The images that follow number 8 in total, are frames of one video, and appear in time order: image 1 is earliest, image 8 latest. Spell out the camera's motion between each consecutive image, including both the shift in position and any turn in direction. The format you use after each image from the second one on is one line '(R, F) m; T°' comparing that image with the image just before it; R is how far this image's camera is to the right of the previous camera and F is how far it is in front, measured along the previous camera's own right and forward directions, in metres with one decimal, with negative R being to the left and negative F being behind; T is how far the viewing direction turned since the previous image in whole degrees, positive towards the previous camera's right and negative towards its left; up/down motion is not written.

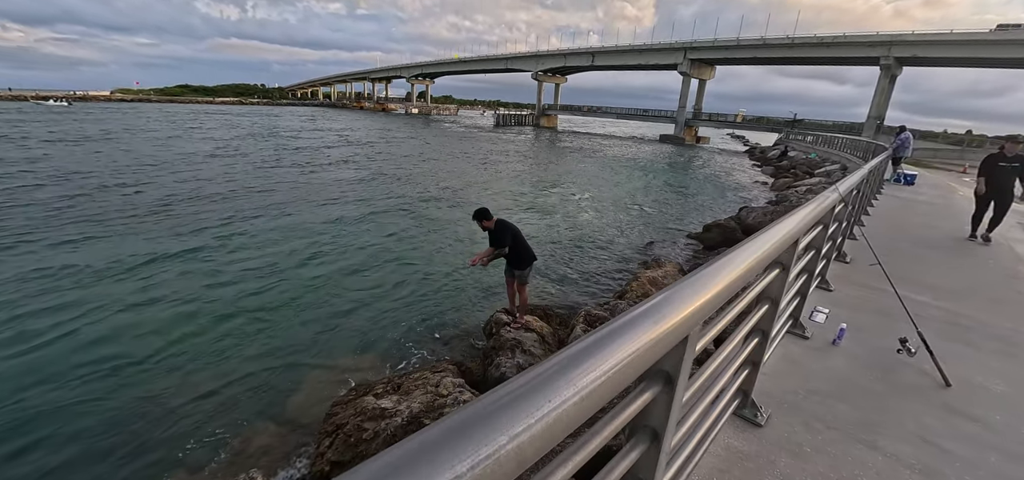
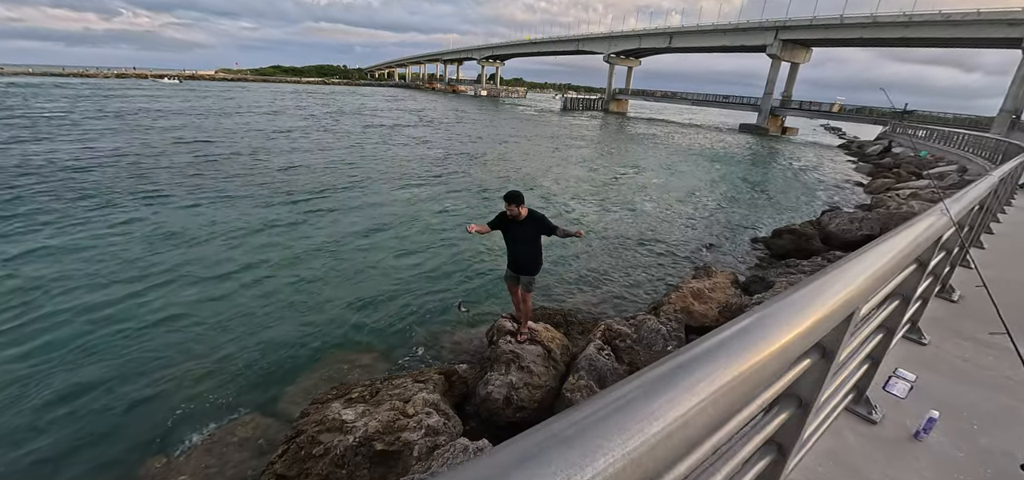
(+0.7, +0.9) m; -8°
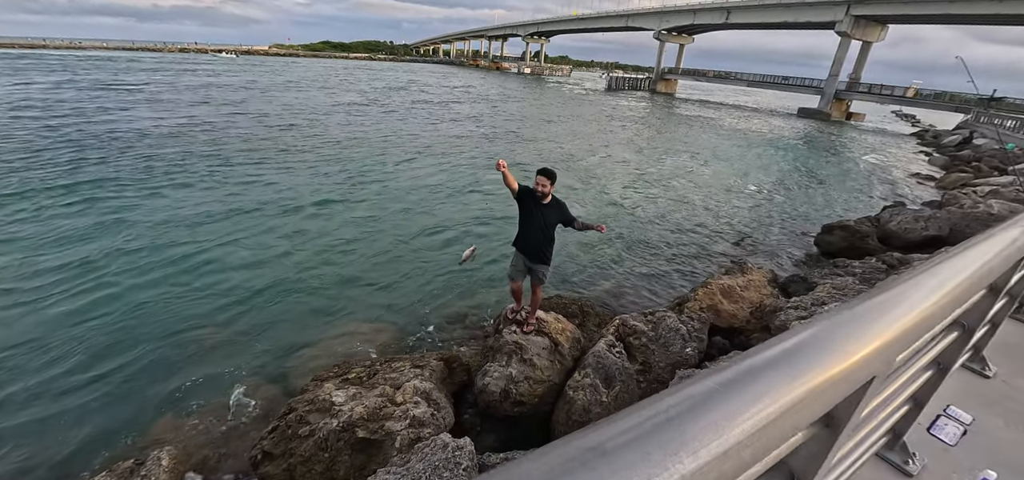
(+0.4, +0.4) m; -5°
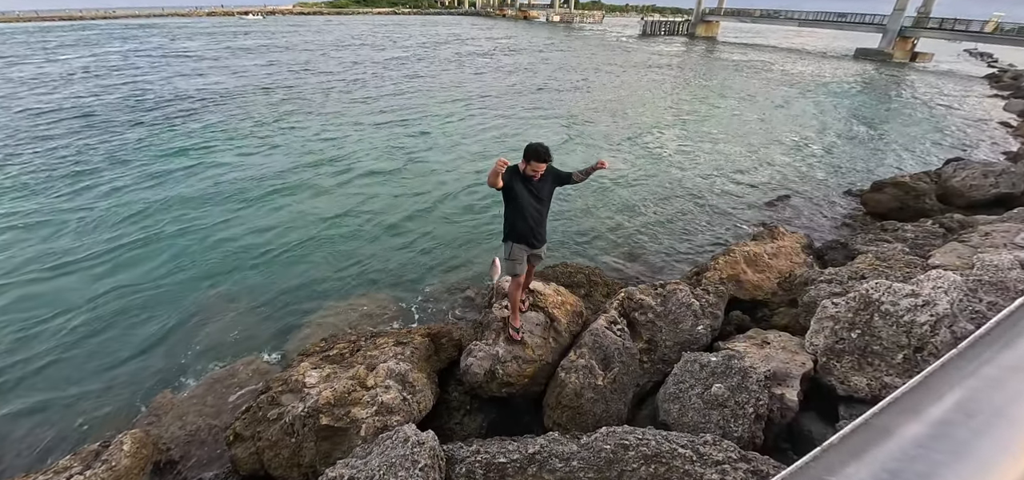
(+0.5, +0.6) m; -4°
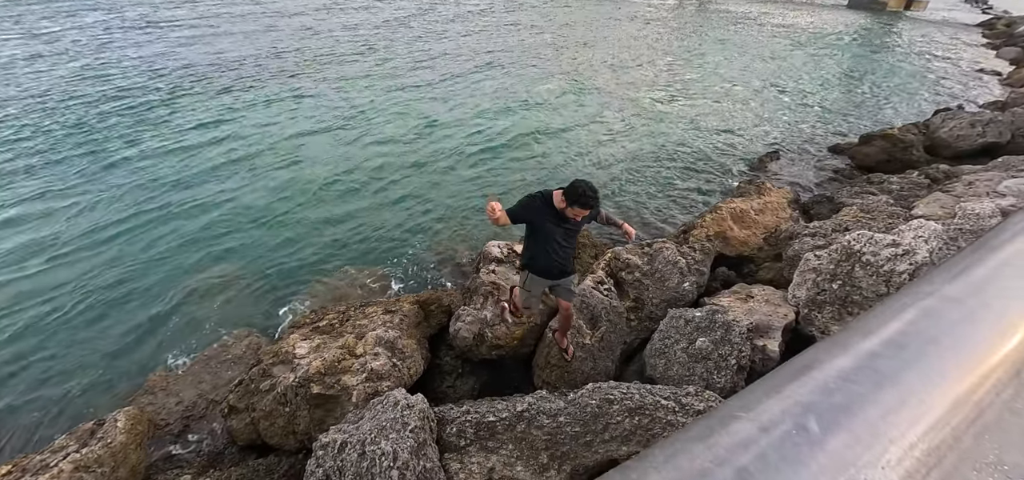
(+0.1, 0.0) m; +1°
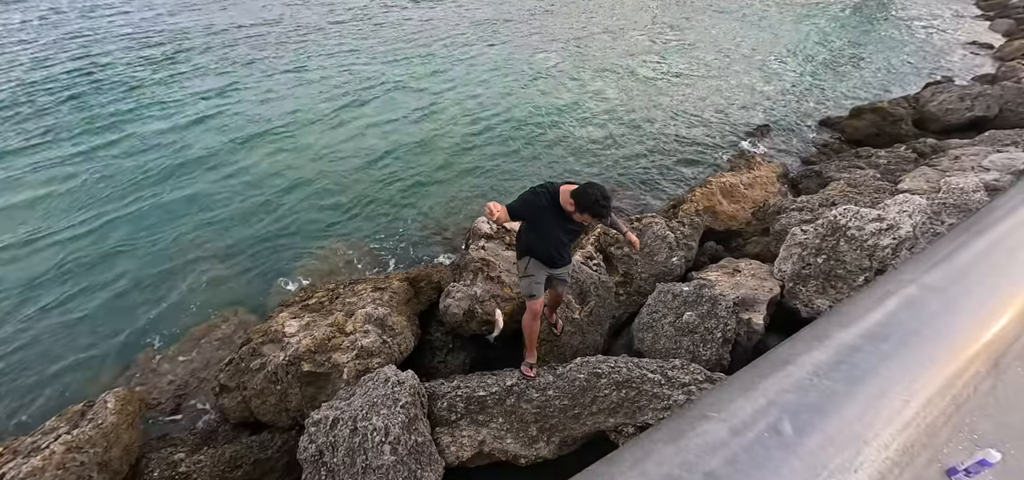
(0.0, 0.0) m; +1°
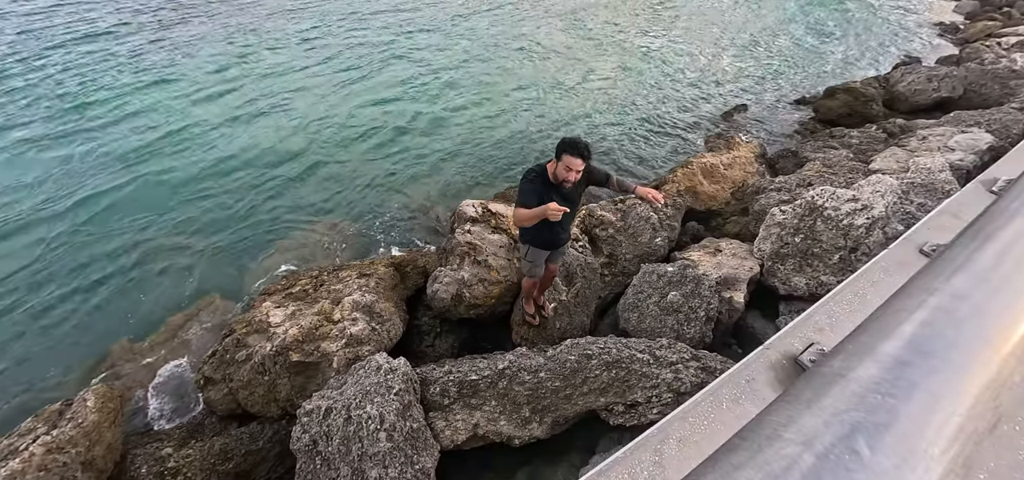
(-0.1, 0.0) m; +3°
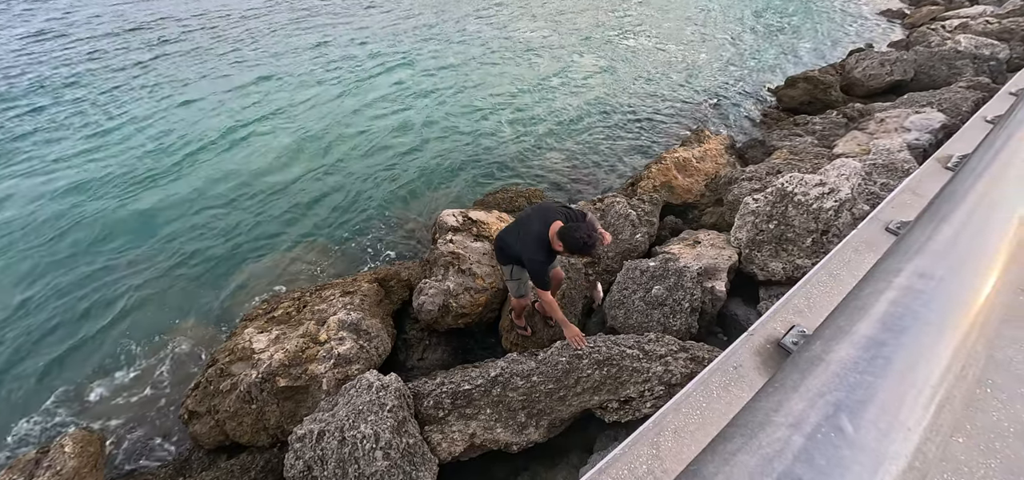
(0.0, 0.0) m; +2°
